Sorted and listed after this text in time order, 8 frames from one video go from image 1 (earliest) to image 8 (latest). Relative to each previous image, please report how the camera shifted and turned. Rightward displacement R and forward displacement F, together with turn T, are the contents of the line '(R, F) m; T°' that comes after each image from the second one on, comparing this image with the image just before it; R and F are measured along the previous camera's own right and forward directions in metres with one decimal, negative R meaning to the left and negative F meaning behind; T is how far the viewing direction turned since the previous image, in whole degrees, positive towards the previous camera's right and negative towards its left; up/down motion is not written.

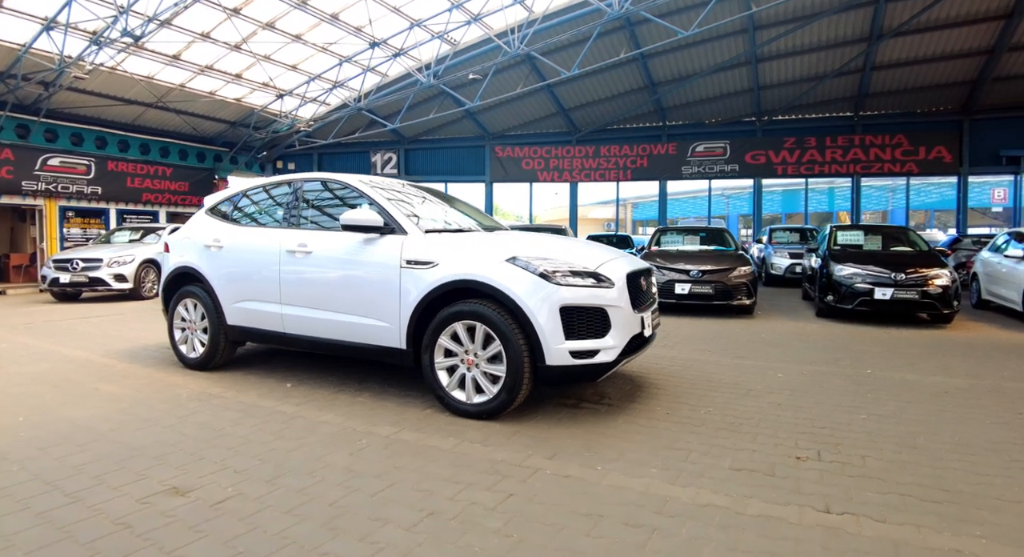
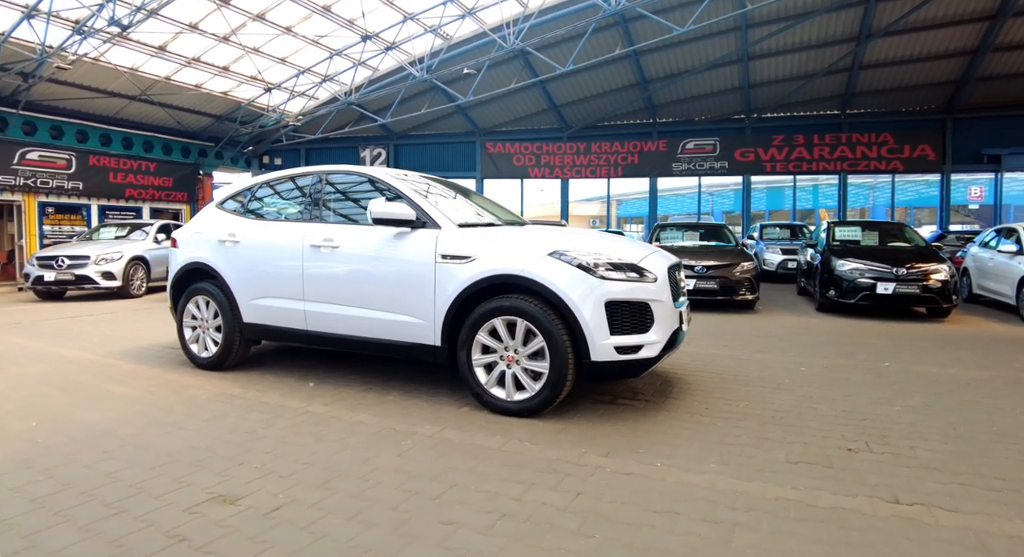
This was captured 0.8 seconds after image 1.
(-0.4, +0.1) m; +2°
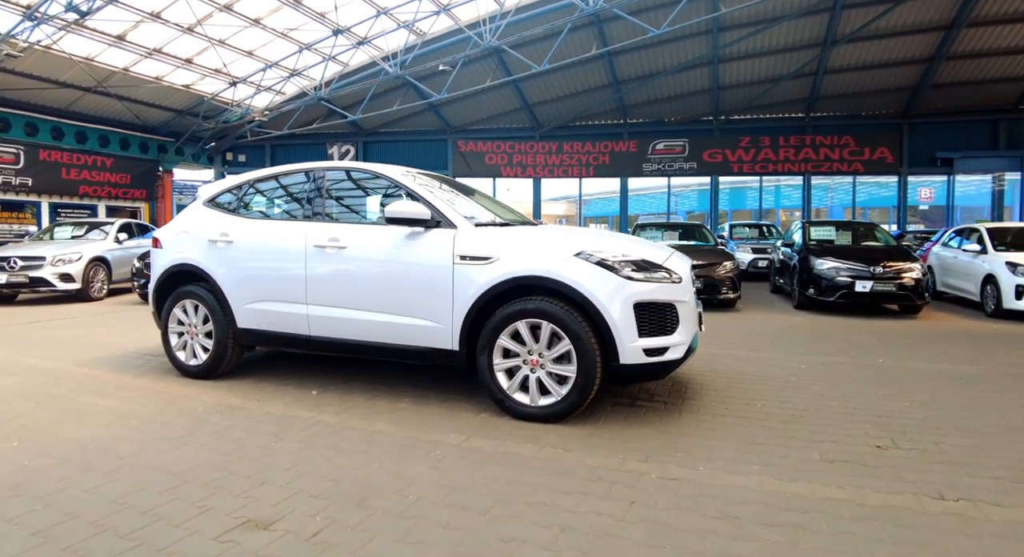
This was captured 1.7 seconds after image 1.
(-0.4, +0.1) m; +4°
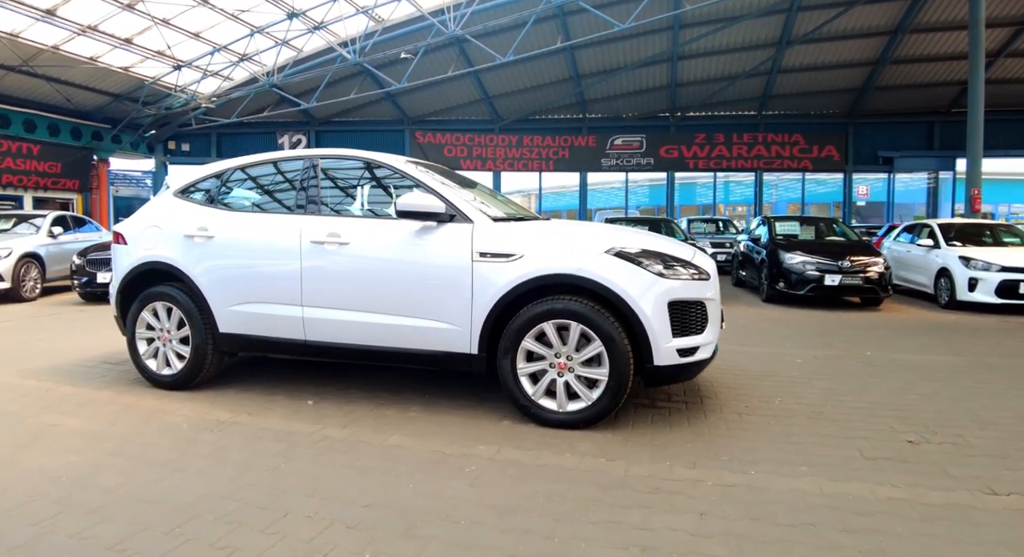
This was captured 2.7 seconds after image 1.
(-0.5, +0.3) m; +5°
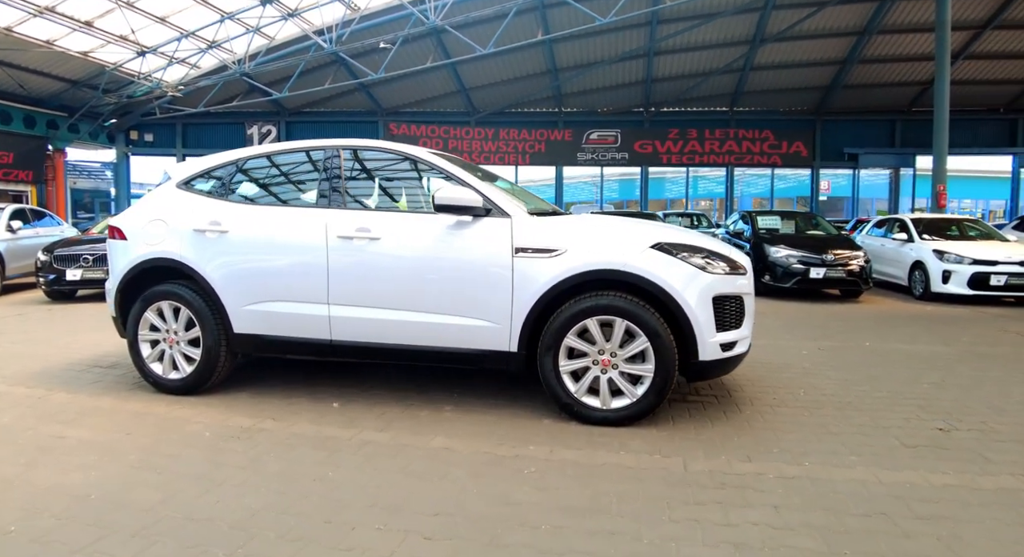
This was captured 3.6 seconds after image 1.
(-0.5, +0.1) m; +4°
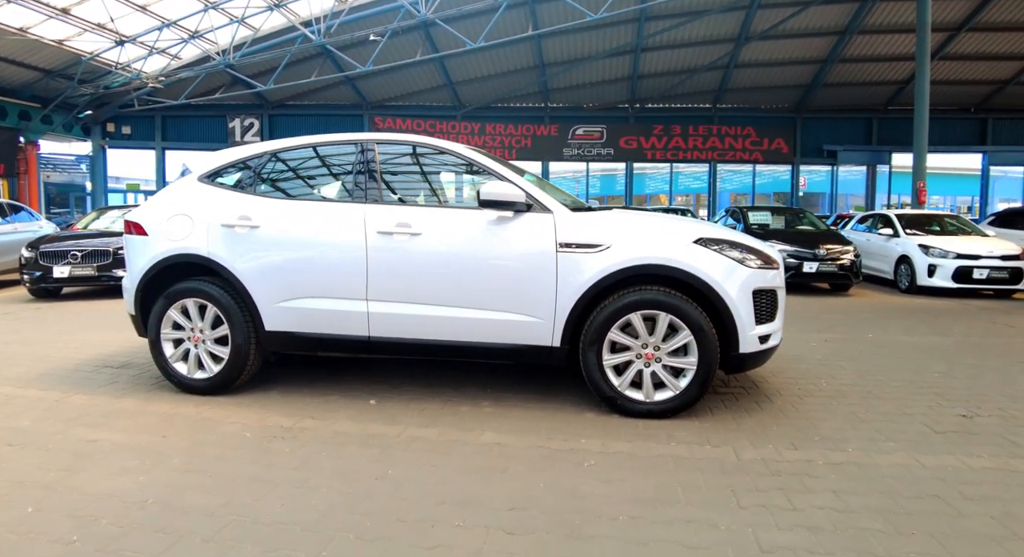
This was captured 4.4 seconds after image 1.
(-0.4, 0.0) m; +3°
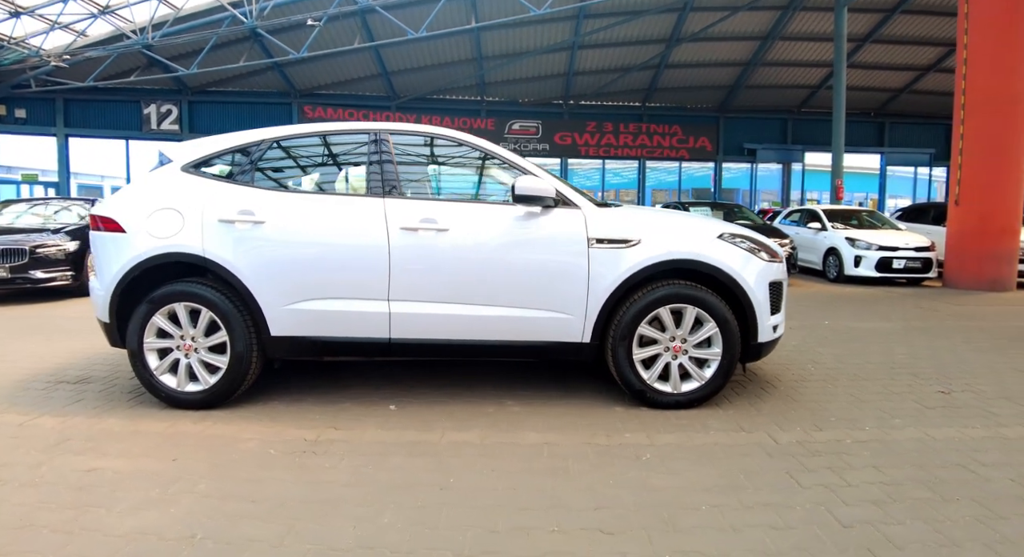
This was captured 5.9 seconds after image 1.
(-0.7, +0.1) m; +8°
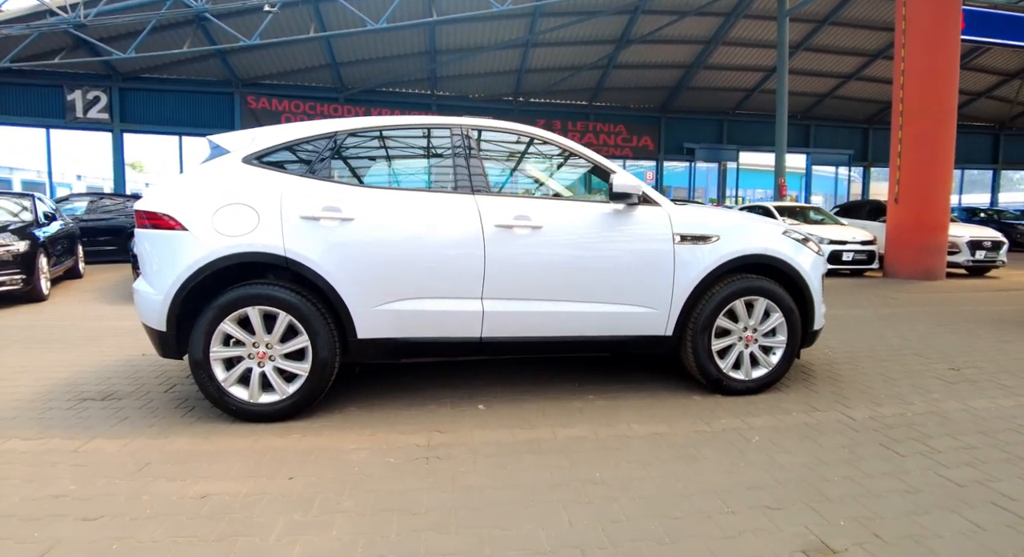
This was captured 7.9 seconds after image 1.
(-1.0, +0.1) m; +8°
